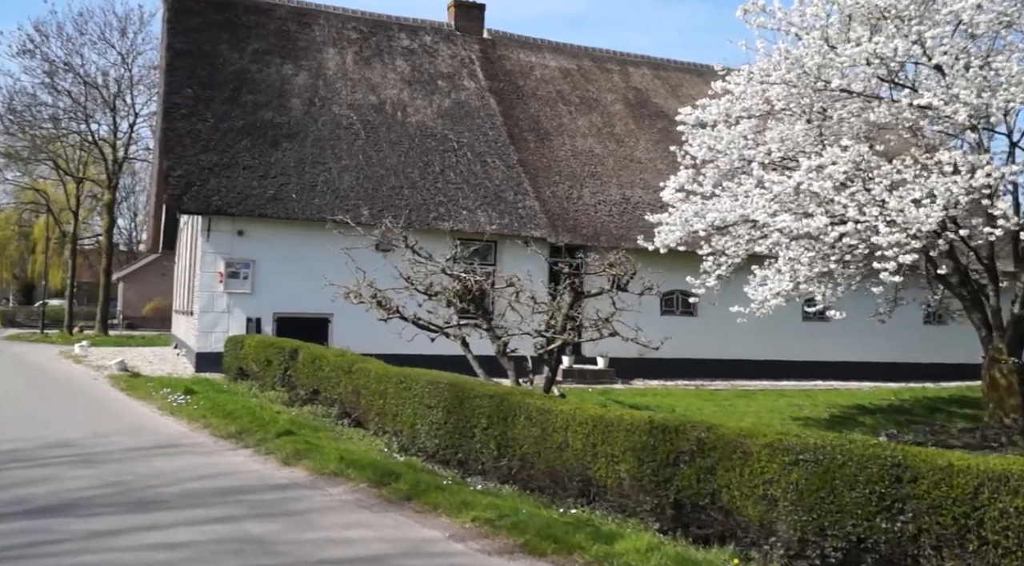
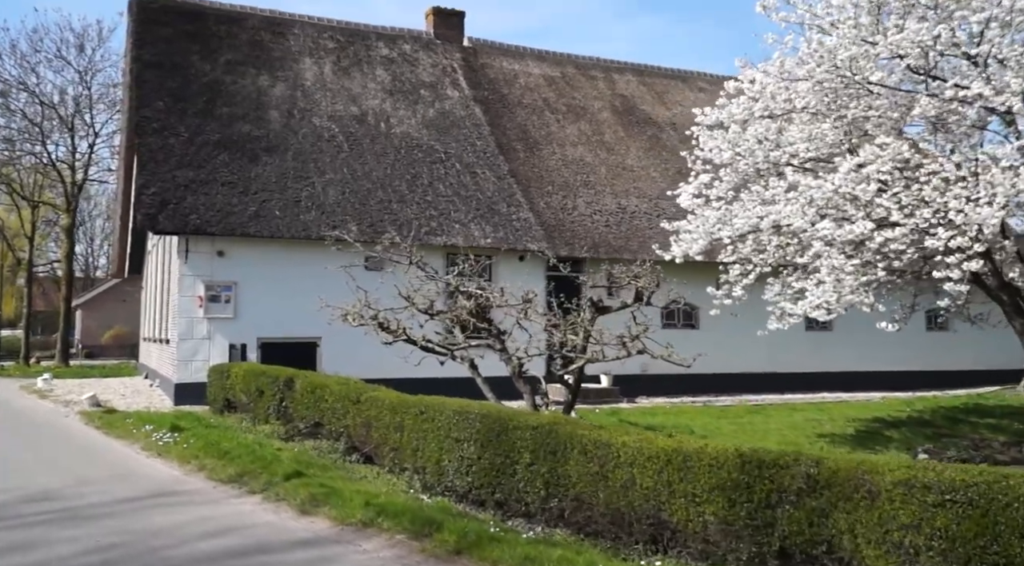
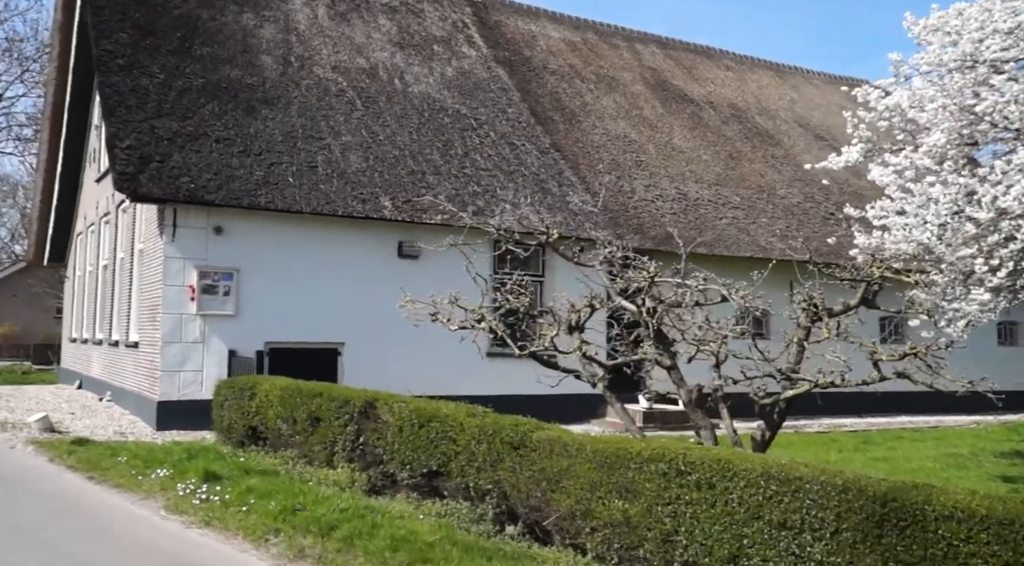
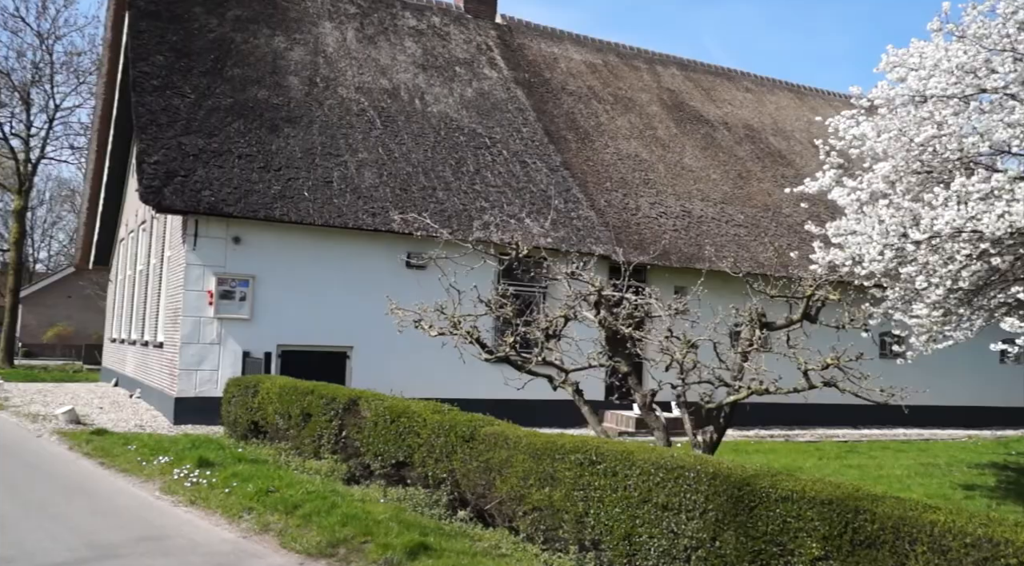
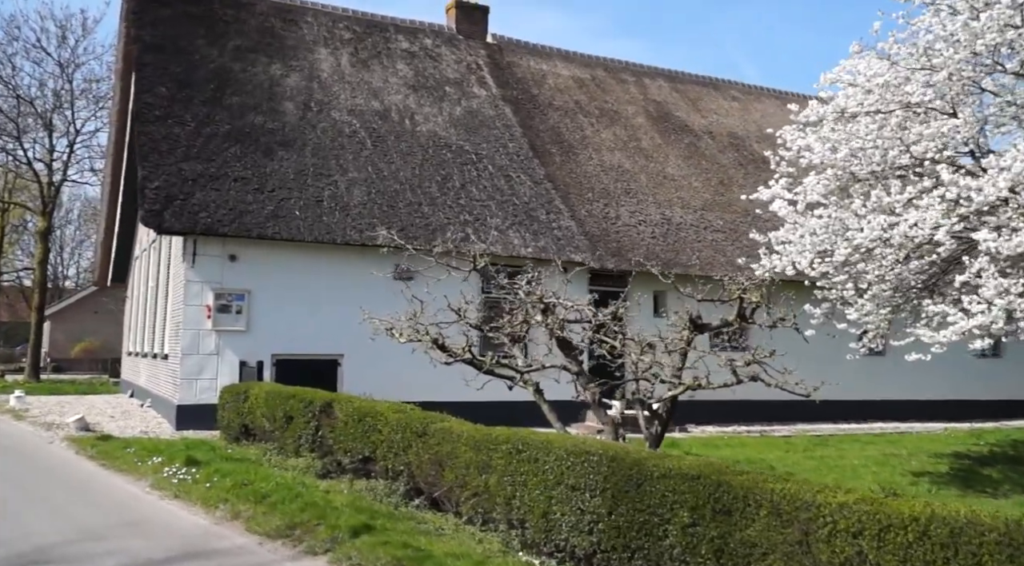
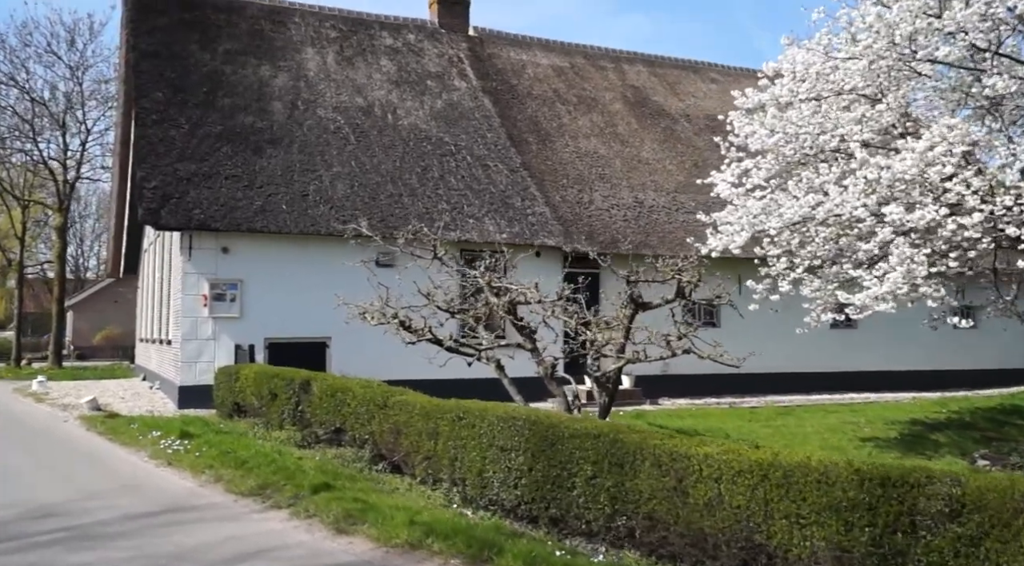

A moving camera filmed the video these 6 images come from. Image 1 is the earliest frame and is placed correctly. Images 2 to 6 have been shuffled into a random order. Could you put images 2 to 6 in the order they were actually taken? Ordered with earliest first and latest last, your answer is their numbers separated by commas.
2, 6, 5, 4, 3
